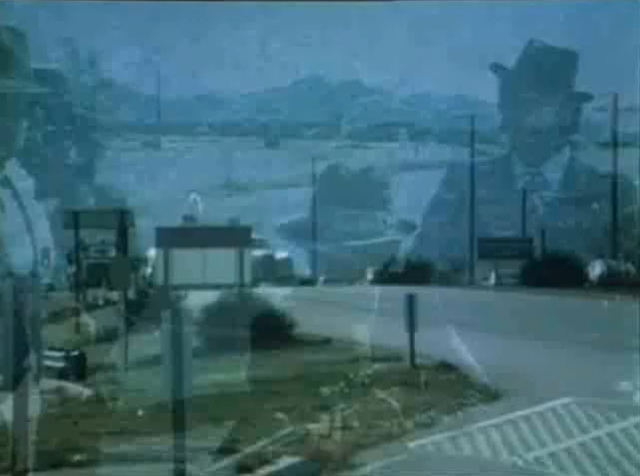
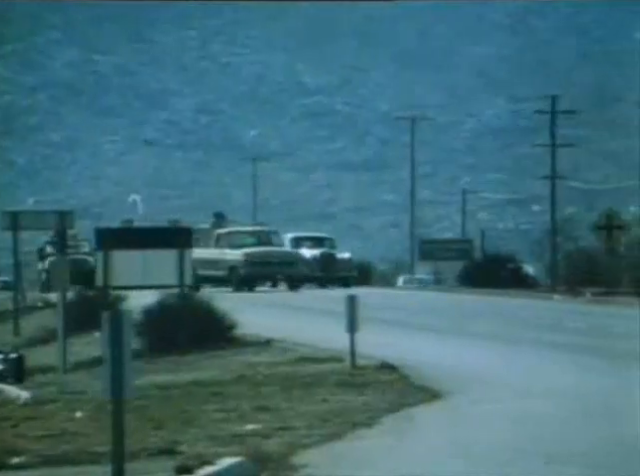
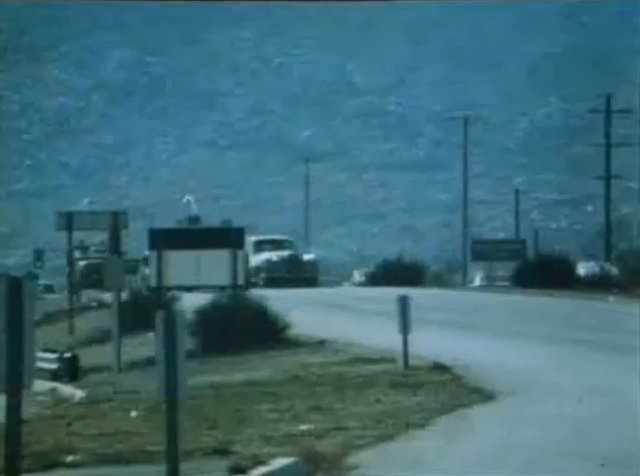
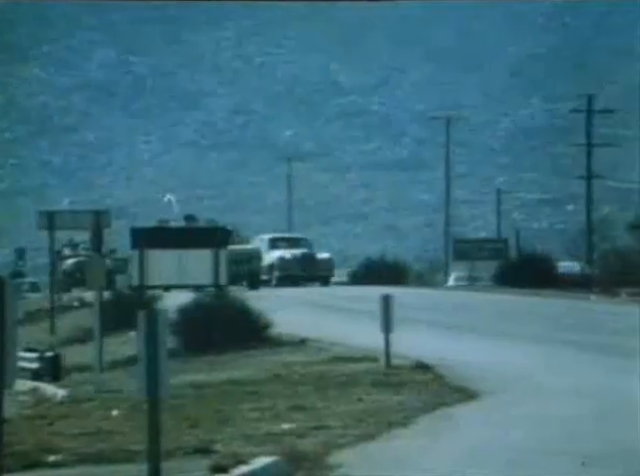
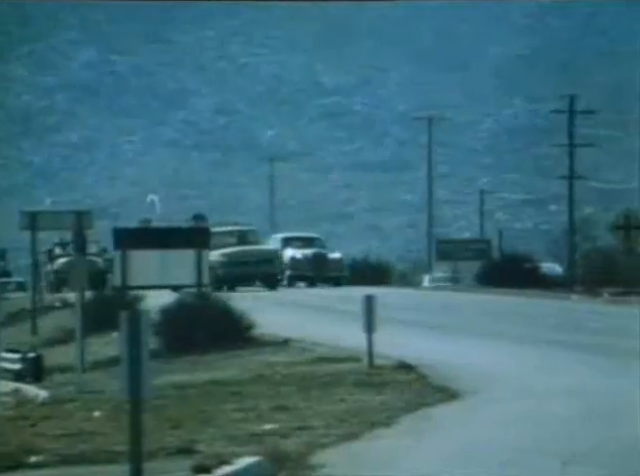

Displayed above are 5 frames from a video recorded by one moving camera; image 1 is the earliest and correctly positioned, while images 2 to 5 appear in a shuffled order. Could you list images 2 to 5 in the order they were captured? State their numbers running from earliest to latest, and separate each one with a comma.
3, 4, 5, 2
